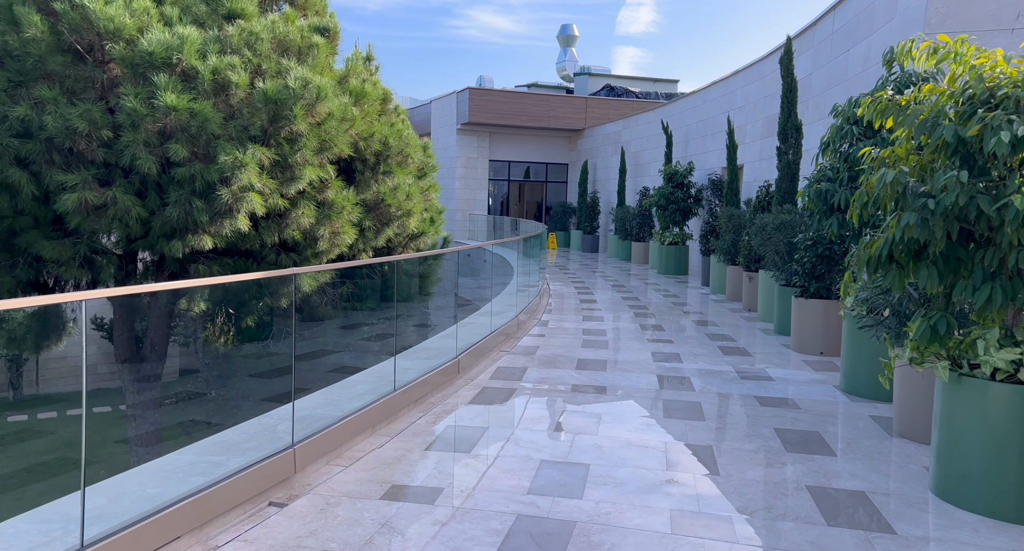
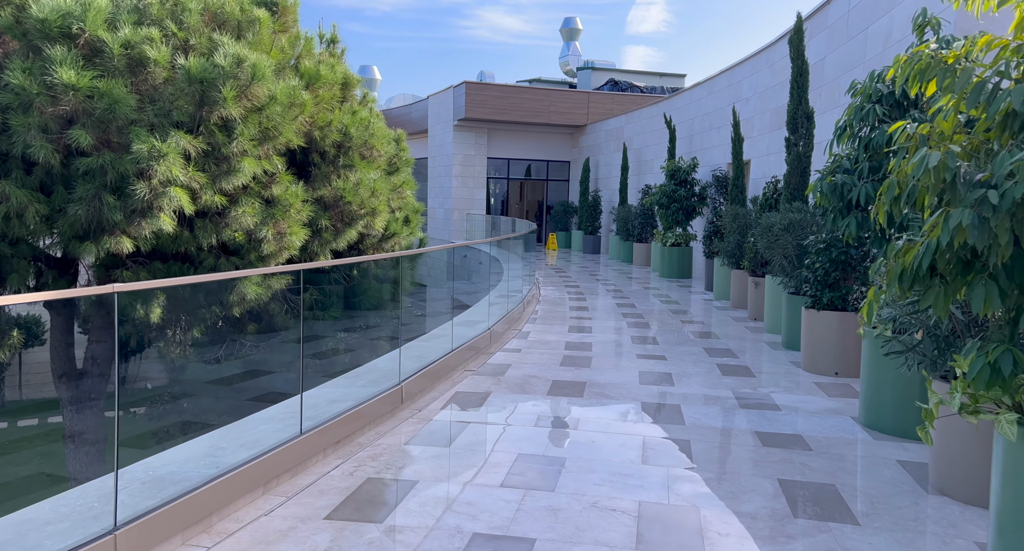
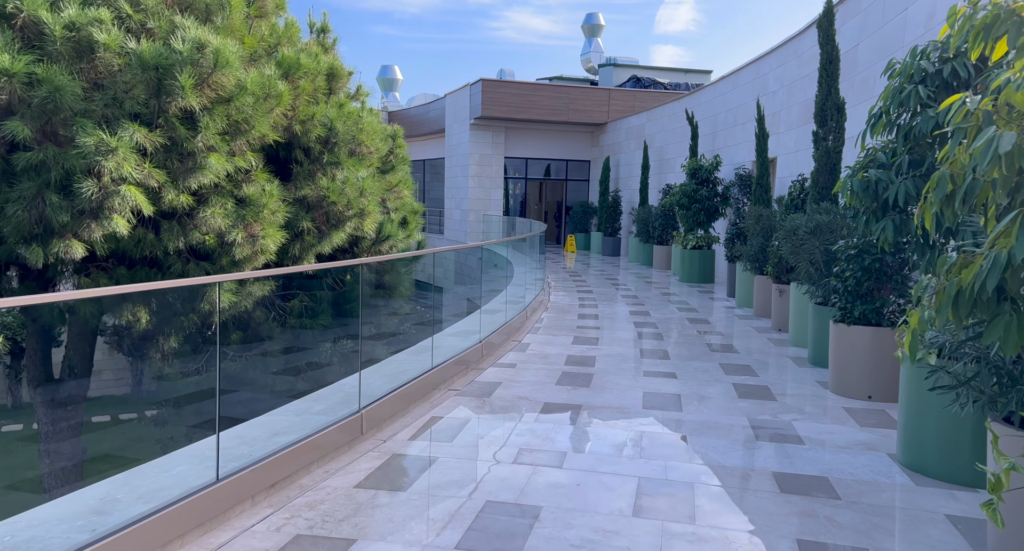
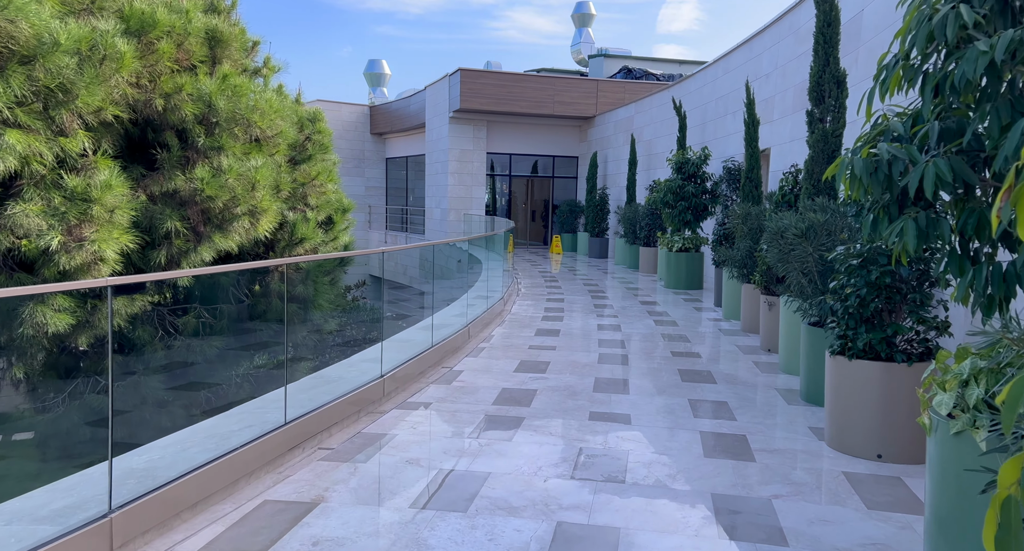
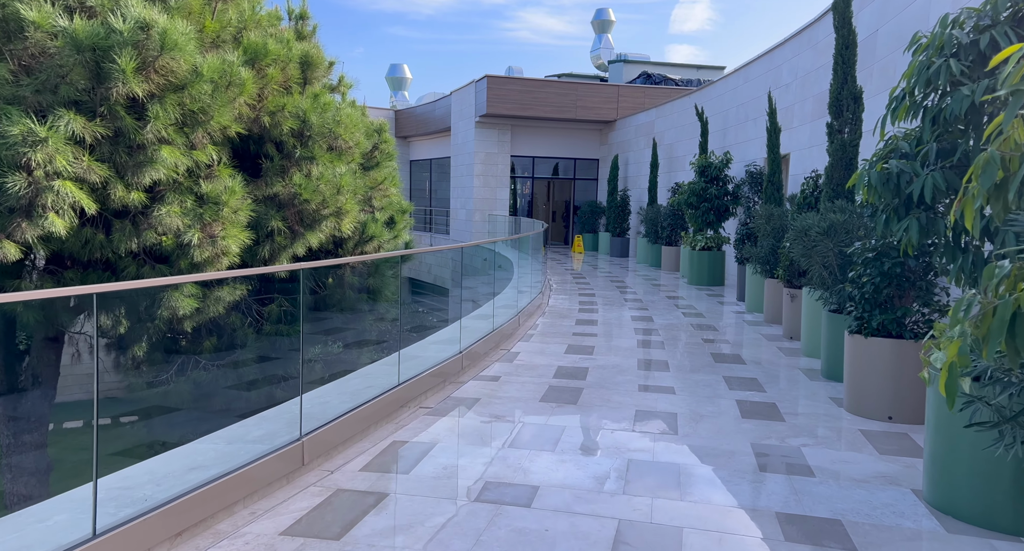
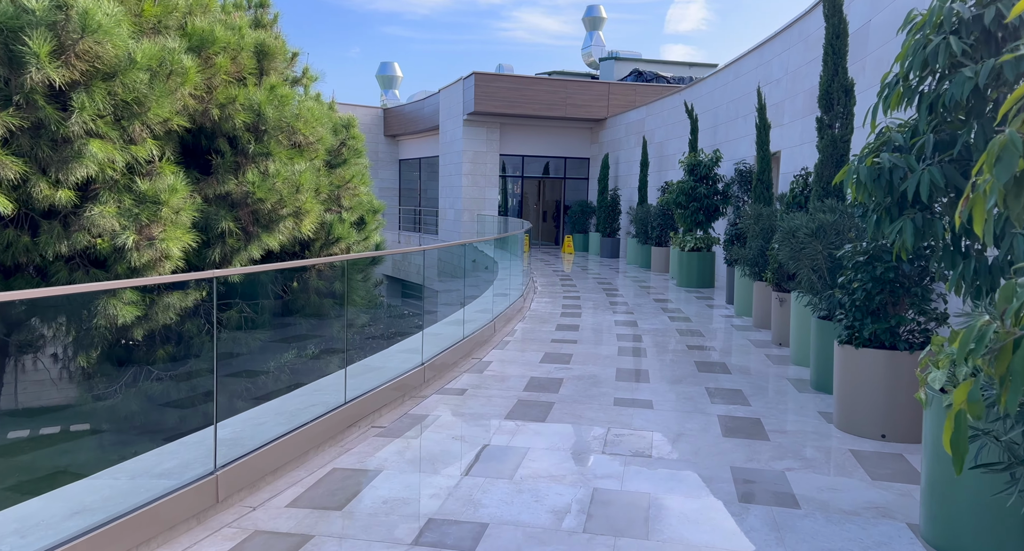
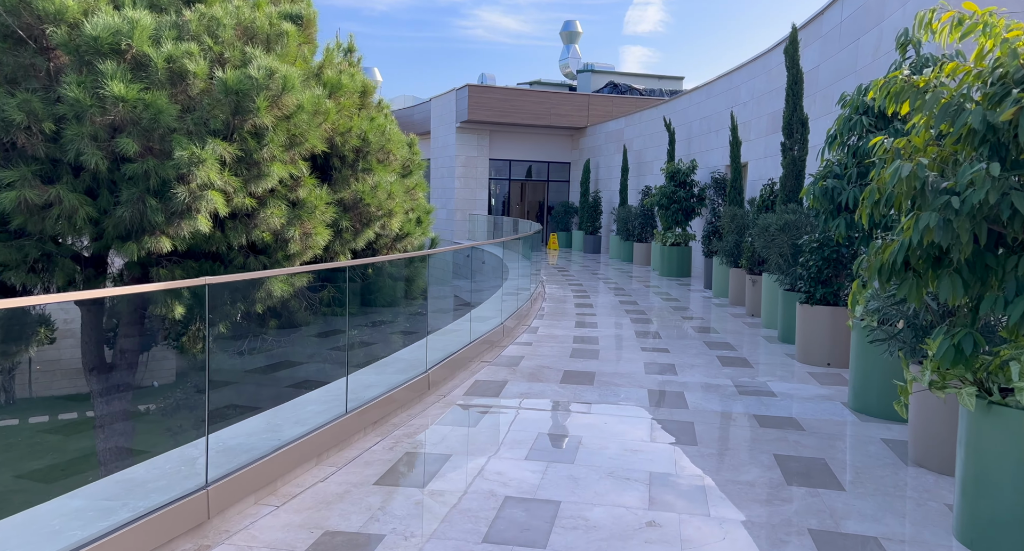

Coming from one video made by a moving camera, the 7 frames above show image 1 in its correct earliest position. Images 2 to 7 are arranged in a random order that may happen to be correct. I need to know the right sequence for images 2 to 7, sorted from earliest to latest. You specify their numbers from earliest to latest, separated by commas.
7, 2, 3, 5, 6, 4
